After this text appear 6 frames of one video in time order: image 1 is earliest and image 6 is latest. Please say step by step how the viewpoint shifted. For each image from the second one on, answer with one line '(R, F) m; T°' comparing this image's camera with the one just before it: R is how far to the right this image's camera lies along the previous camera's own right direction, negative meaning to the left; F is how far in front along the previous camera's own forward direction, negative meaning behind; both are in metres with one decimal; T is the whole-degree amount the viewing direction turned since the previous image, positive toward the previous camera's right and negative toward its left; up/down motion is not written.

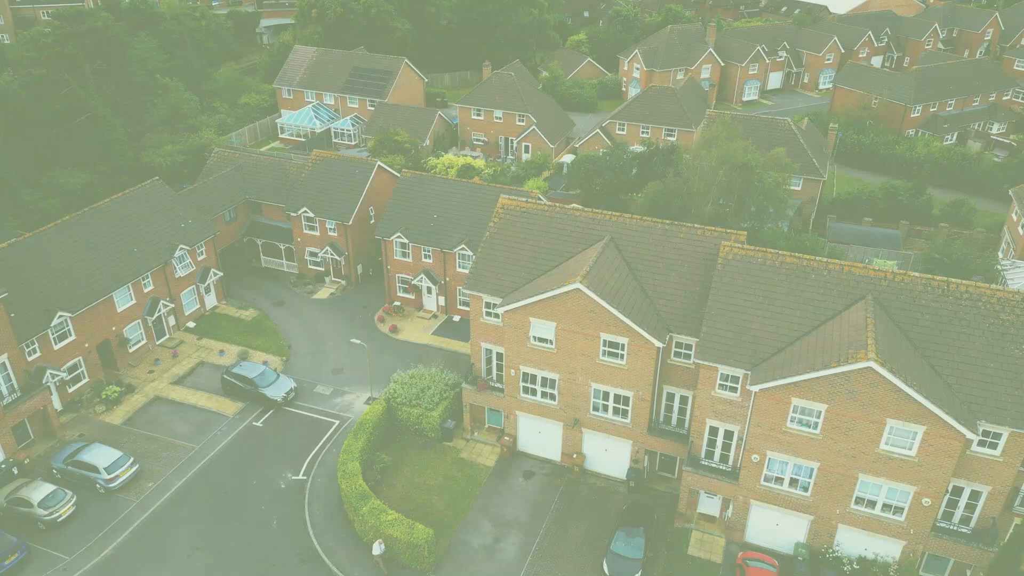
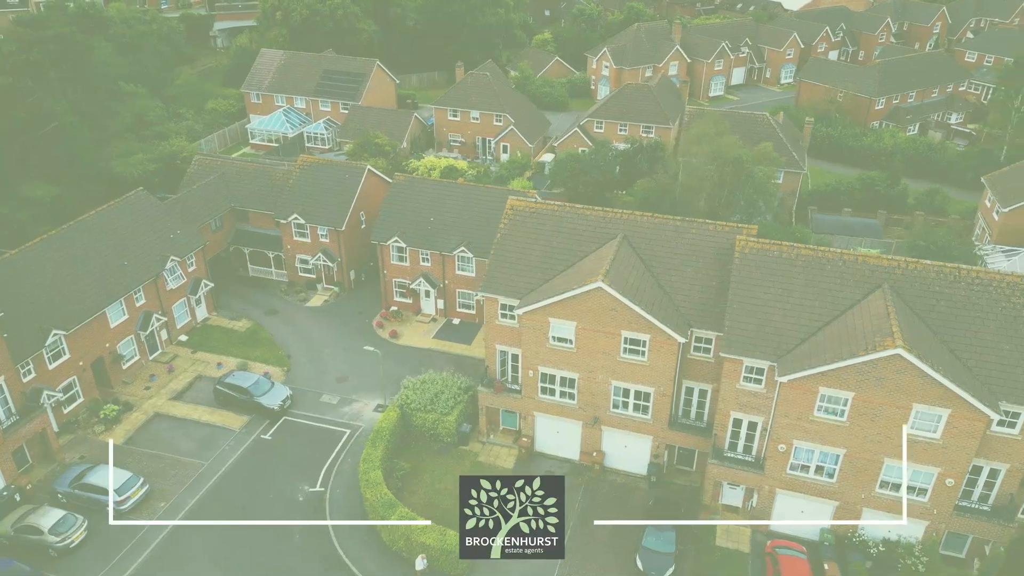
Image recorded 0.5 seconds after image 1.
(-2.7, +0.1) m; +3°
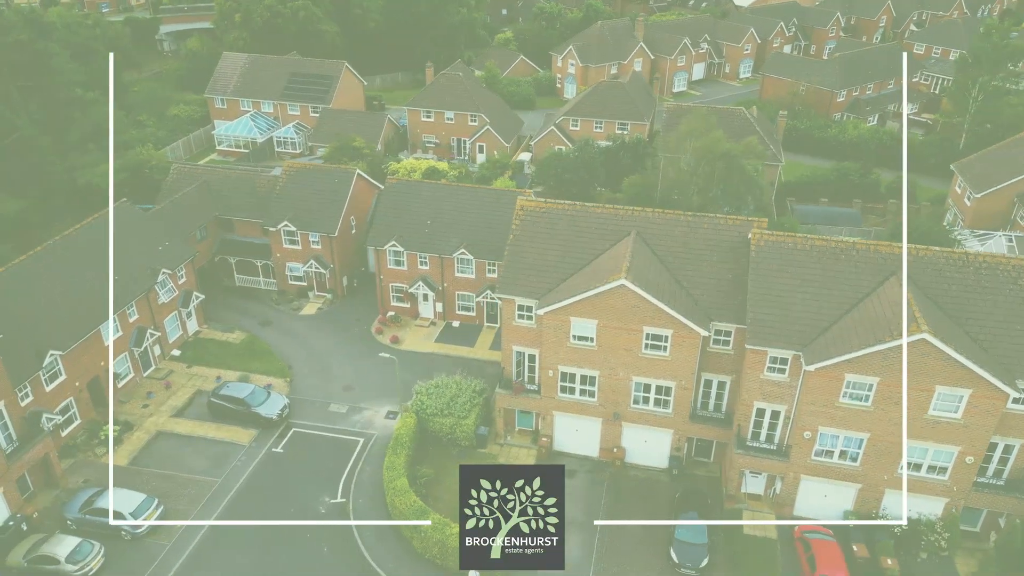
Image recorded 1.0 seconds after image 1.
(-3.0, +0.1) m; +4°
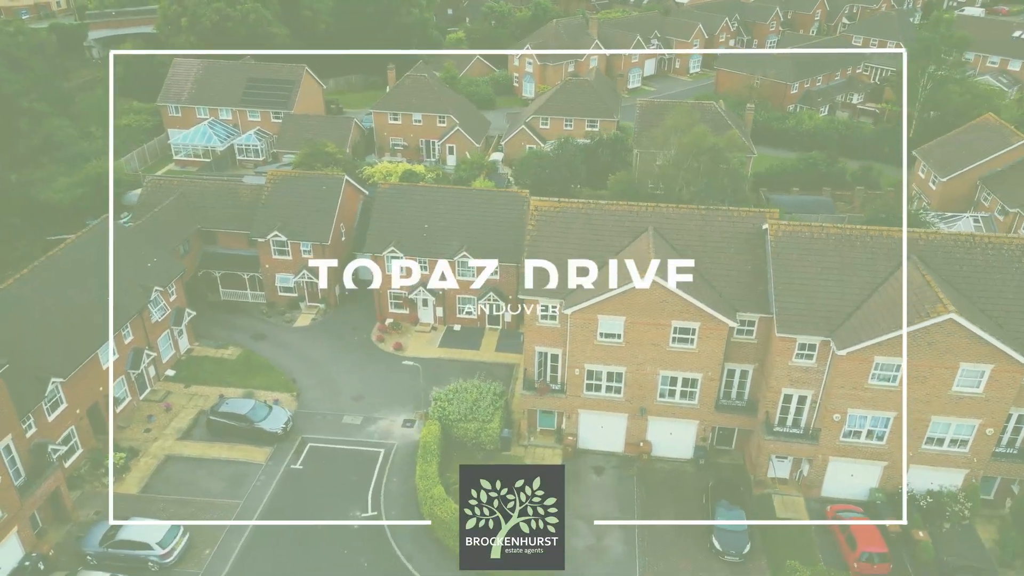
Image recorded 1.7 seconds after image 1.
(-3.9, +0.3) m; +5°
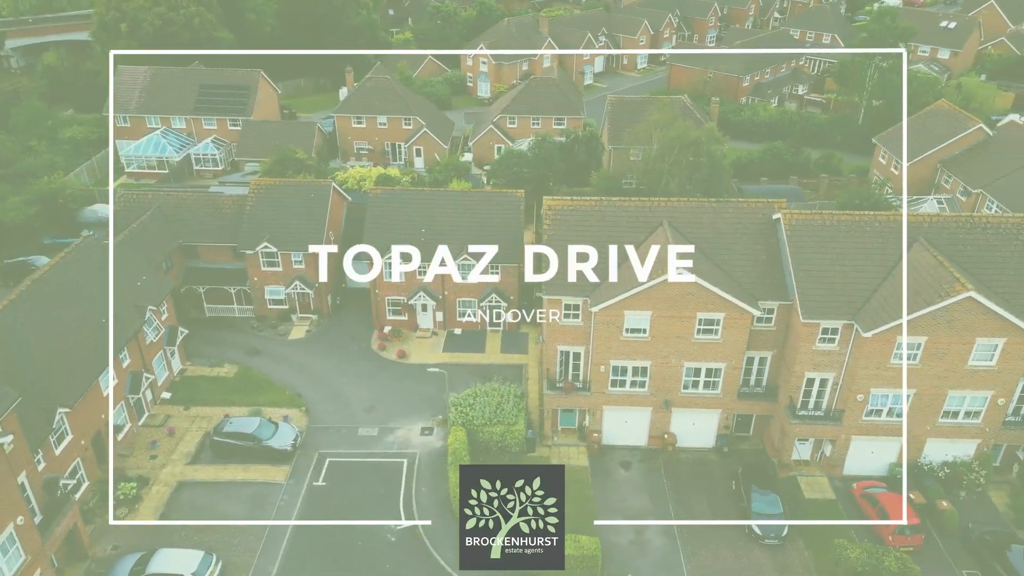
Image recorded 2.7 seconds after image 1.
(-4.0, +0.4) m; +5°
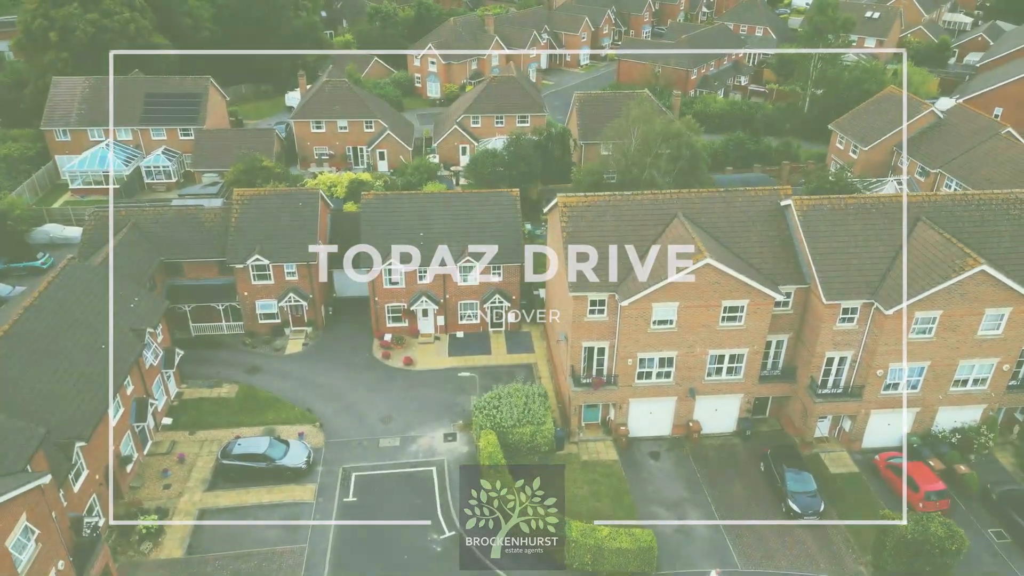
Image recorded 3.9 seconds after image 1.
(-4.5, +0.4) m; +6°
